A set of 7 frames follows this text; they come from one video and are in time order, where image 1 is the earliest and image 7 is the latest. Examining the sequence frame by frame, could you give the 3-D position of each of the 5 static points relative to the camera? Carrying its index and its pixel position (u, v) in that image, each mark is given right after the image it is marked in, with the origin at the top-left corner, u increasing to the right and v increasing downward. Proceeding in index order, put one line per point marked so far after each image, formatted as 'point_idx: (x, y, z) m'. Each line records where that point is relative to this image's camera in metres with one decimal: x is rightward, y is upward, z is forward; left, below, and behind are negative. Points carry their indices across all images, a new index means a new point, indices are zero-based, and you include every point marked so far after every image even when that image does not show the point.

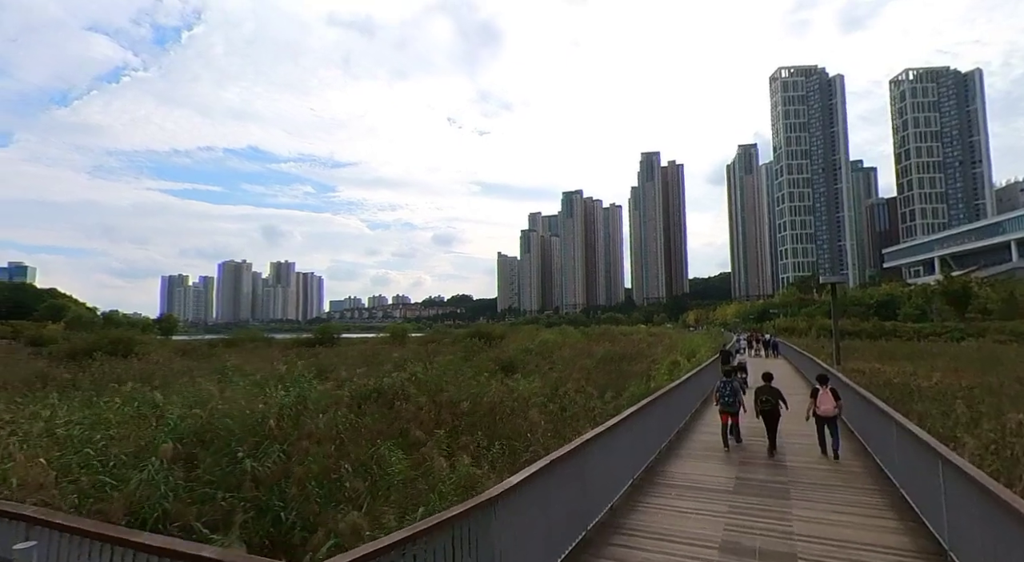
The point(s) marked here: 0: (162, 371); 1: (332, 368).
0: (-10.7, -2.8, +16.2) m
1: (-6.1, -3.0, +18.1) m
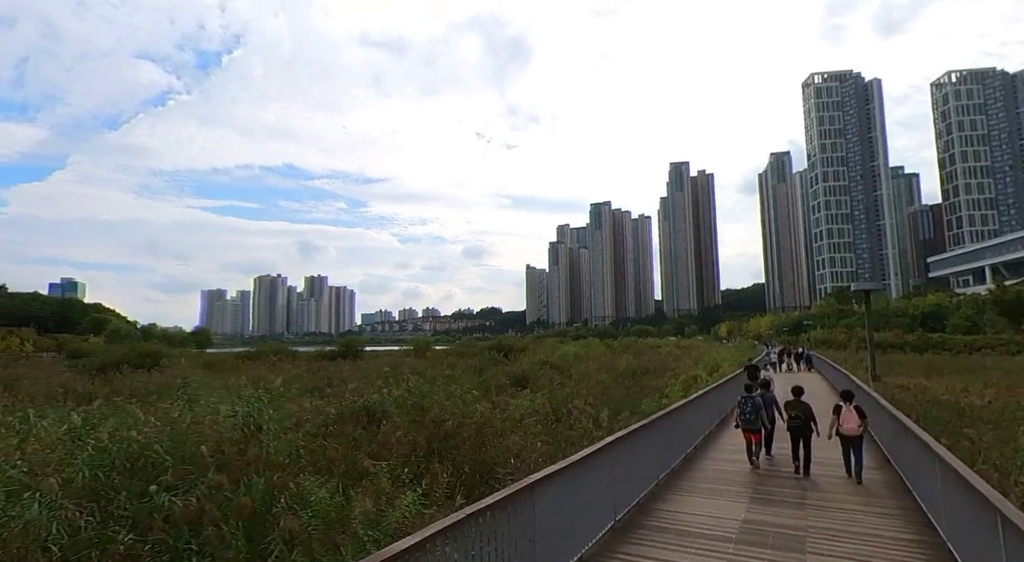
0: (-10.3, -3.2, +16.1) m
1: (-5.5, -3.4, +17.8) m
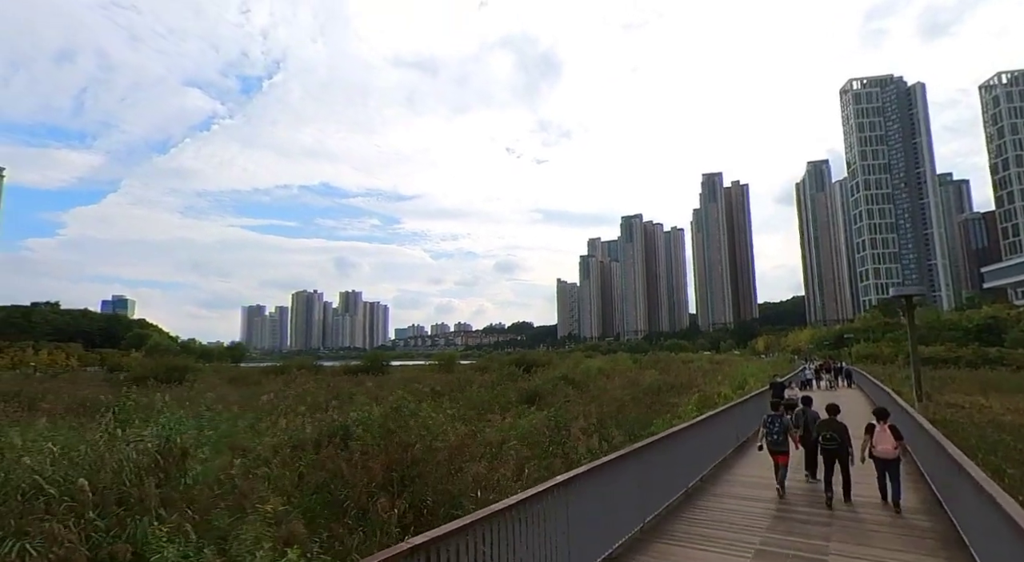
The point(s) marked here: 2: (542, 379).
0: (-9.9, -3.6, +16.0) m
1: (-5.0, -3.8, +17.3) m
2: (+1.0, -3.5, +19.0) m
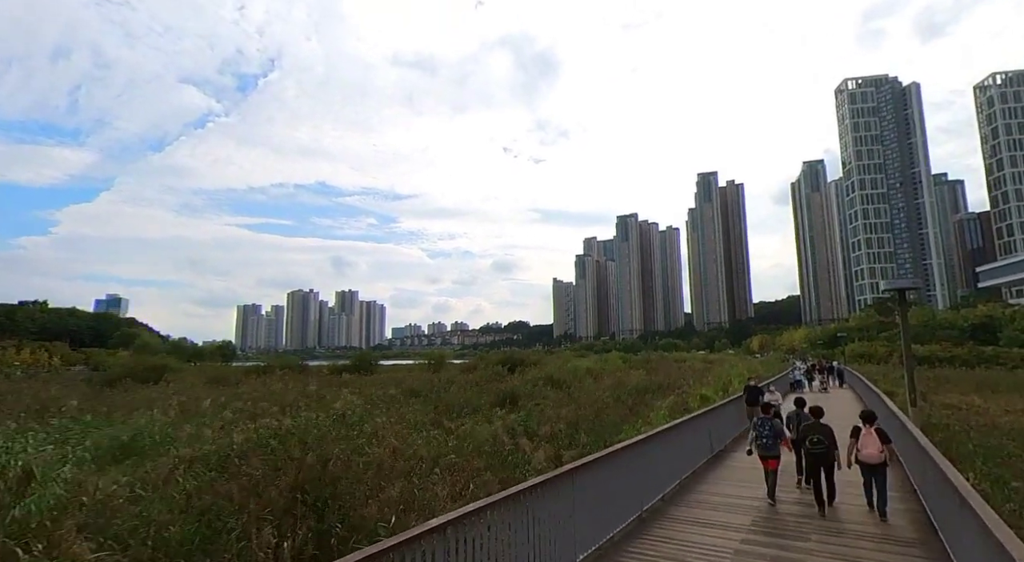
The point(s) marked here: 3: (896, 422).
0: (-10.5, -3.5, +15.3) m
1: (-5.6, -3.7, +16.6) m
2: (+0.4, -3.4, +18.4) m
3: (+7.3, -2.6, +10.0) m
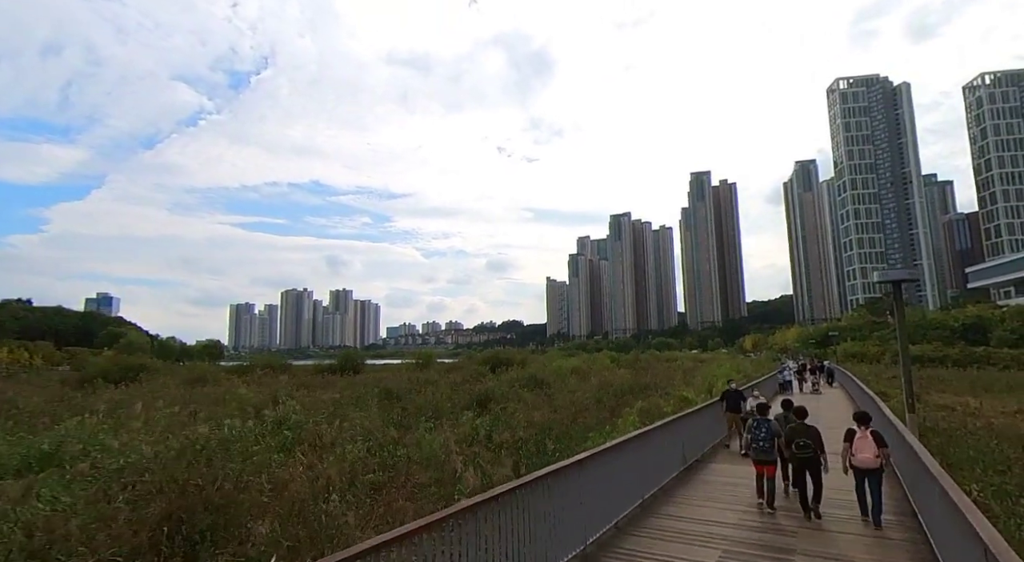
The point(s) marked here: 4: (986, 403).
0: (-11.1, -3.4, +14.5) m
1: (-6.3, -3.6, +15.9) m
2: (-0.2, -3.3, +17.7) m
3: (+6.8, -2.6, +9.4) m
4: (+17.8, -4.6, +19.8) m
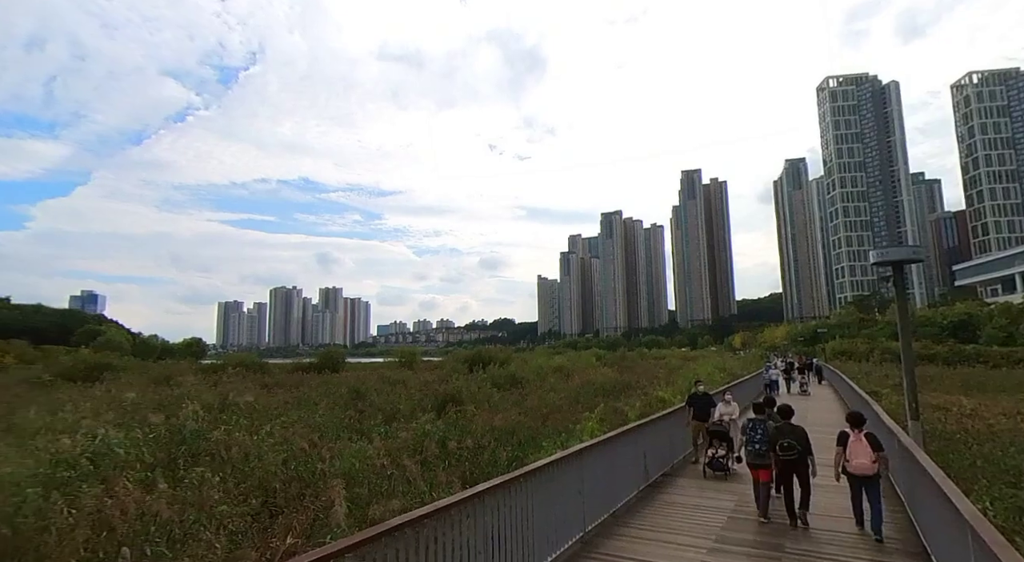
0: (-11.8, -3.2, +13.5) m
1: (-7.0, -3.4, +14.9) m
2: (-1.0, -3.1, +16.8) m
3: (+6.1, -2.4, +8.6) m
4: (+17.0, -4.4, +19.2) m
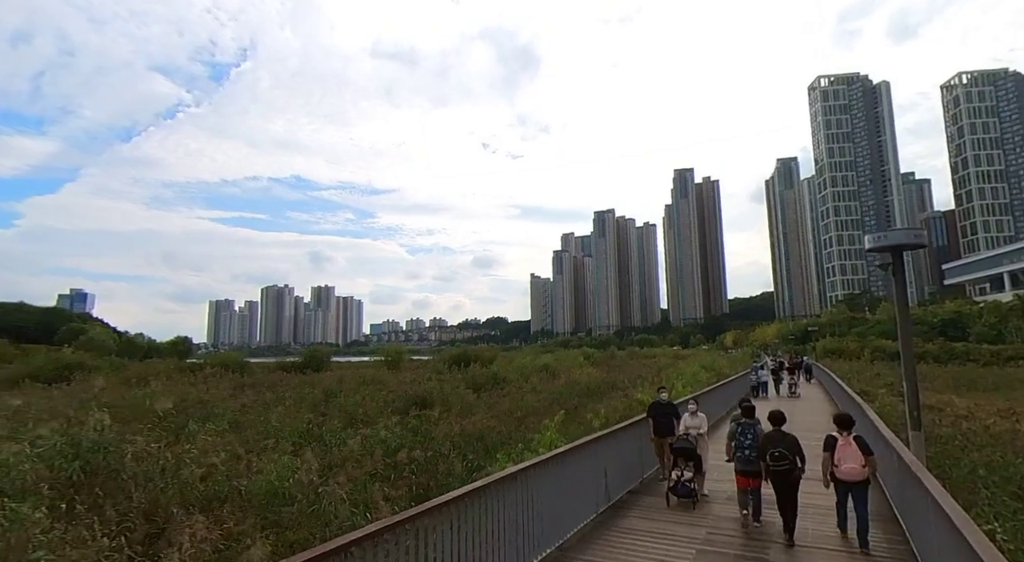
0: (-12.3, -3.0, +12.7) m
1: (-7.6, -3.2, +14.3) m
2: (-1.6, -3.0, +16.2) m
3: (+5.7, -2.3, +8.1) m
4: (+16.4, -4.3, +18.8) m
